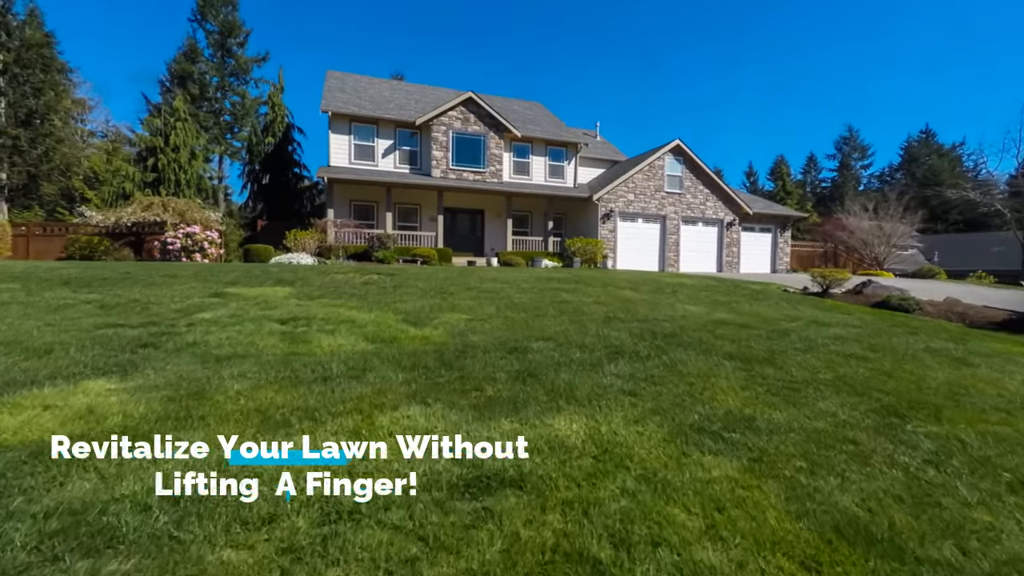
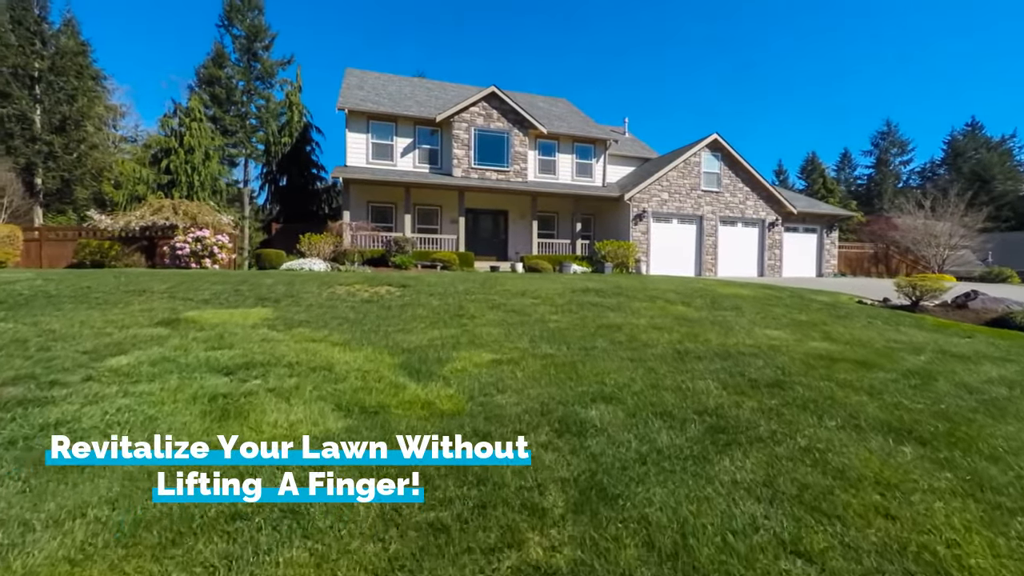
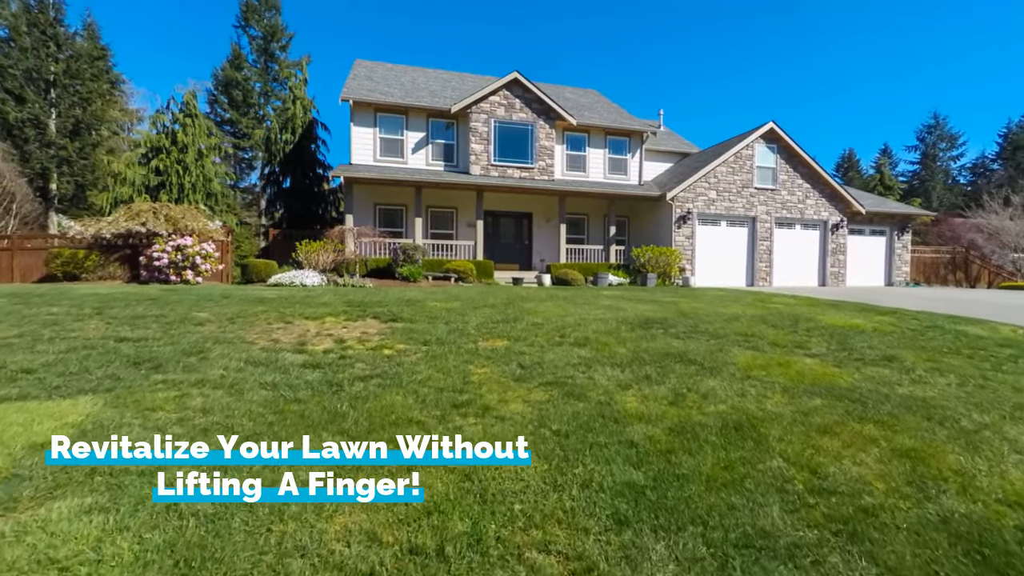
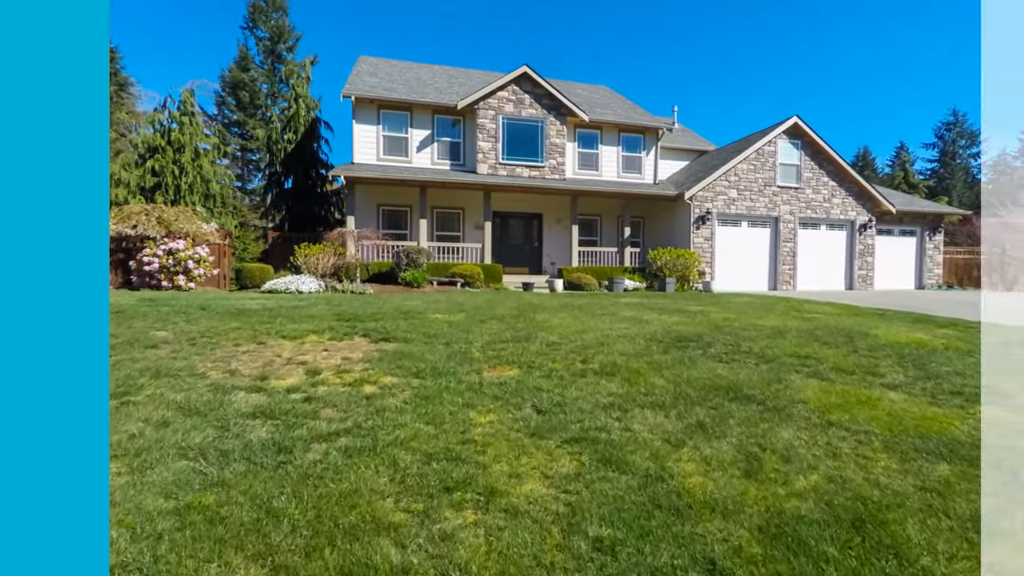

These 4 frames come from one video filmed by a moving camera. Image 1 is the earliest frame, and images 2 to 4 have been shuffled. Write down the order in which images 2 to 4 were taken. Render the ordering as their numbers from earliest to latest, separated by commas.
2, 3, 4
